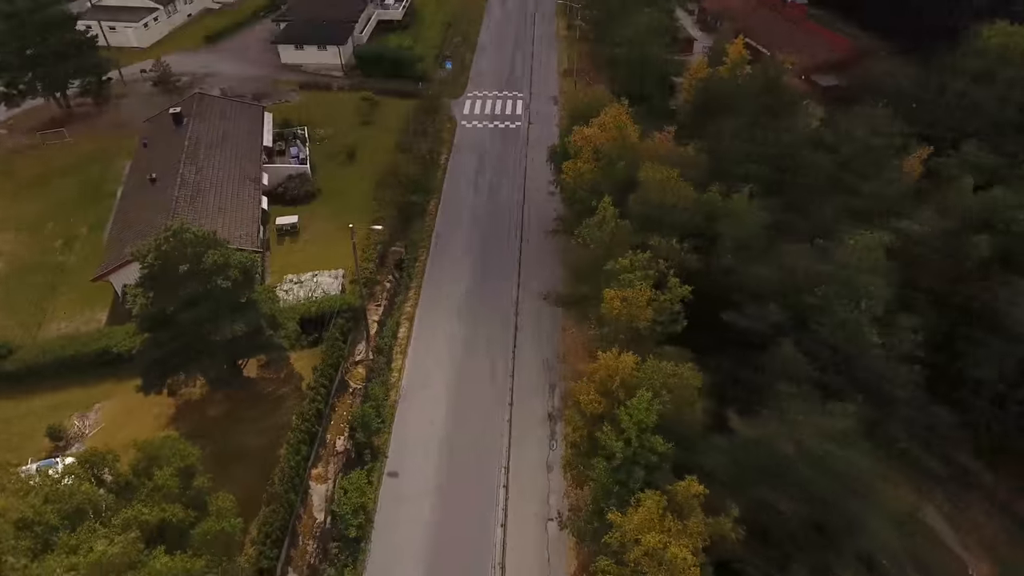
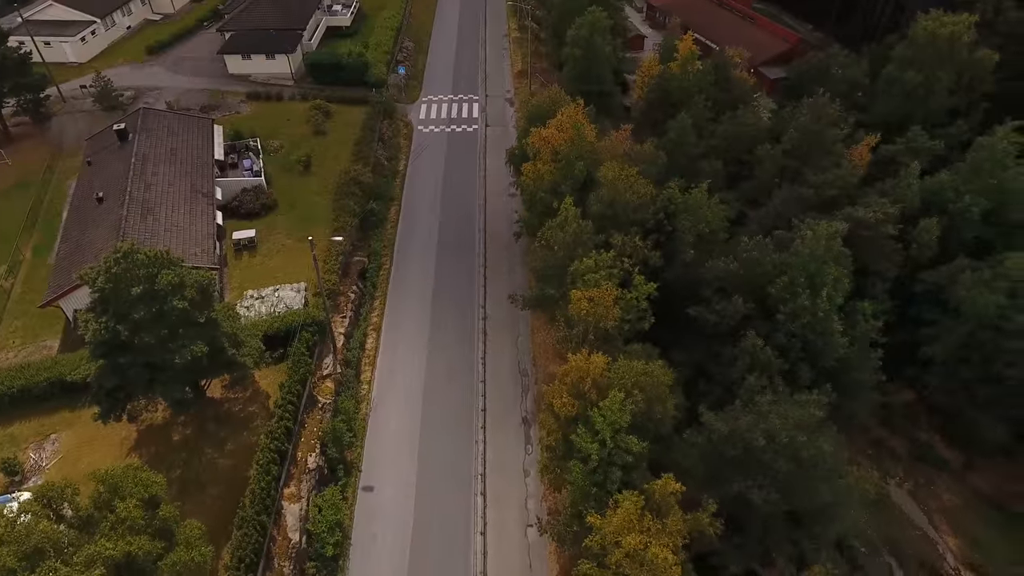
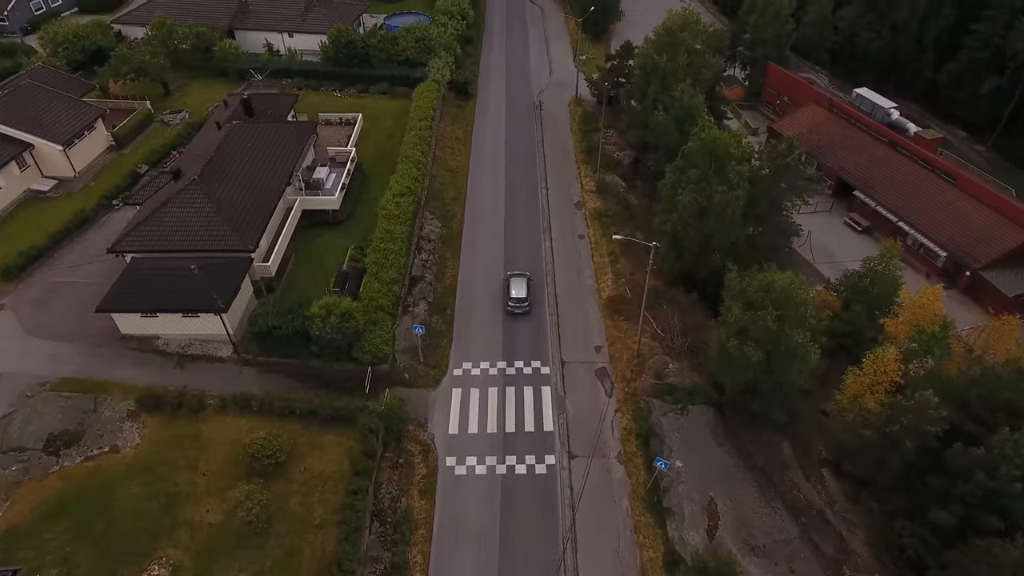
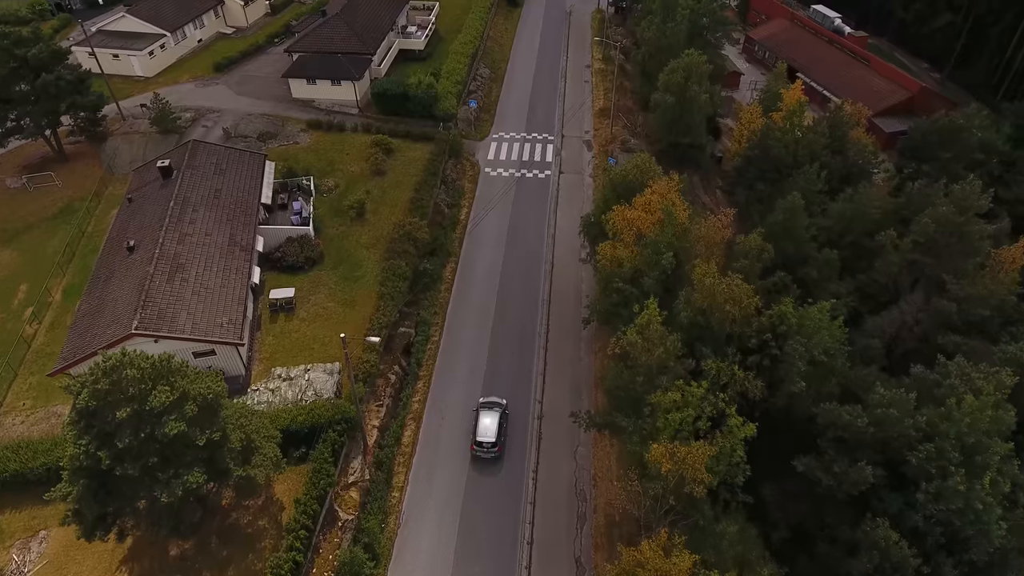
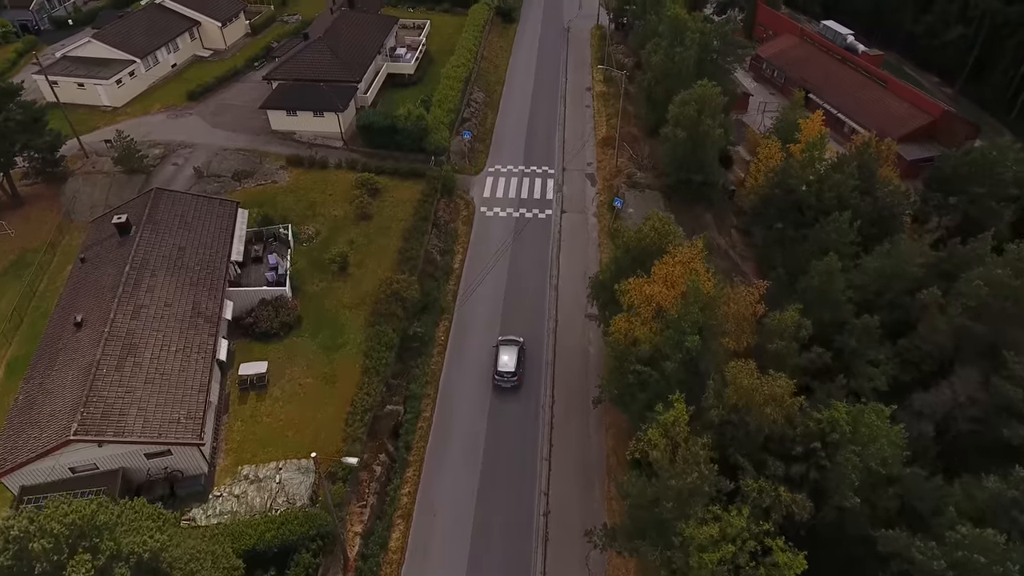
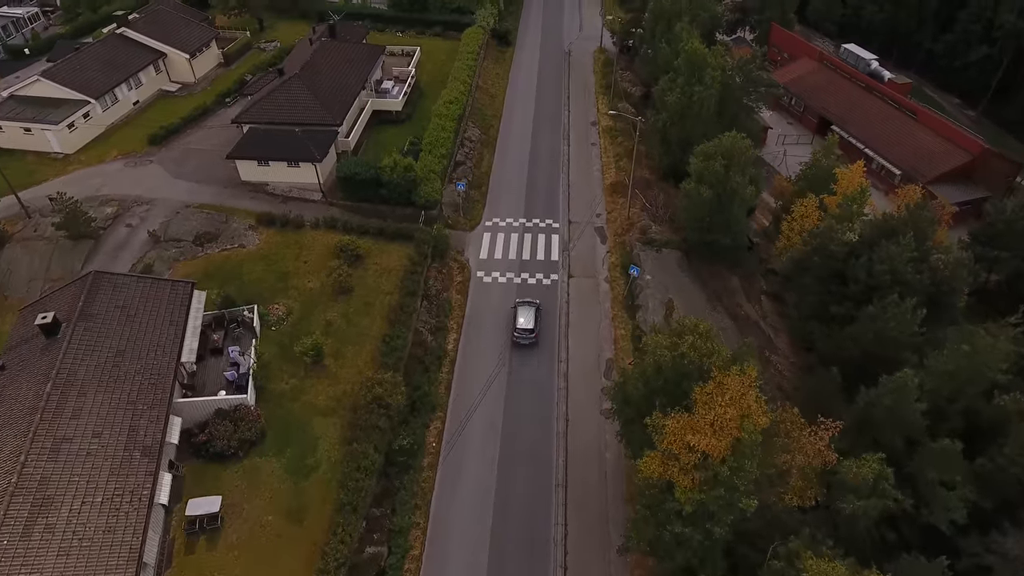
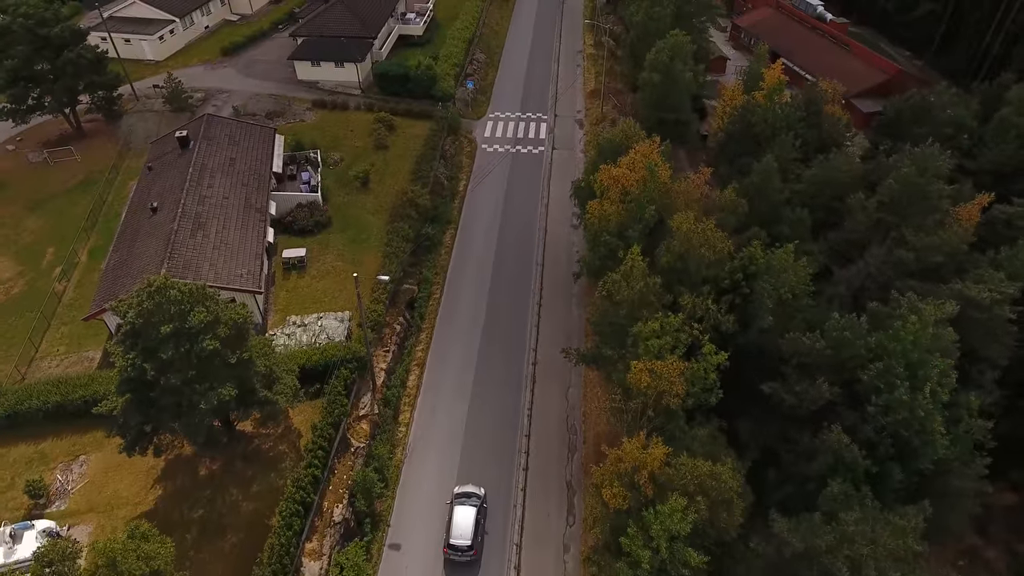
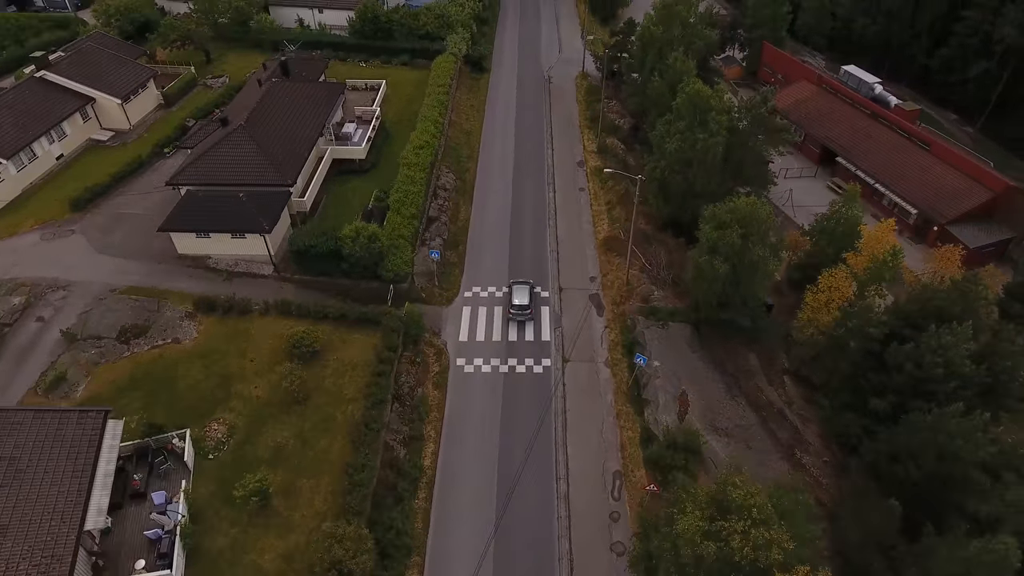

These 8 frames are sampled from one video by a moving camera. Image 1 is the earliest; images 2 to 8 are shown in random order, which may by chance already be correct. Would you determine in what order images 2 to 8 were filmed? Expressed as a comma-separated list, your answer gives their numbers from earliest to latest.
2, 7, 4, 5, 6, 8, 3
